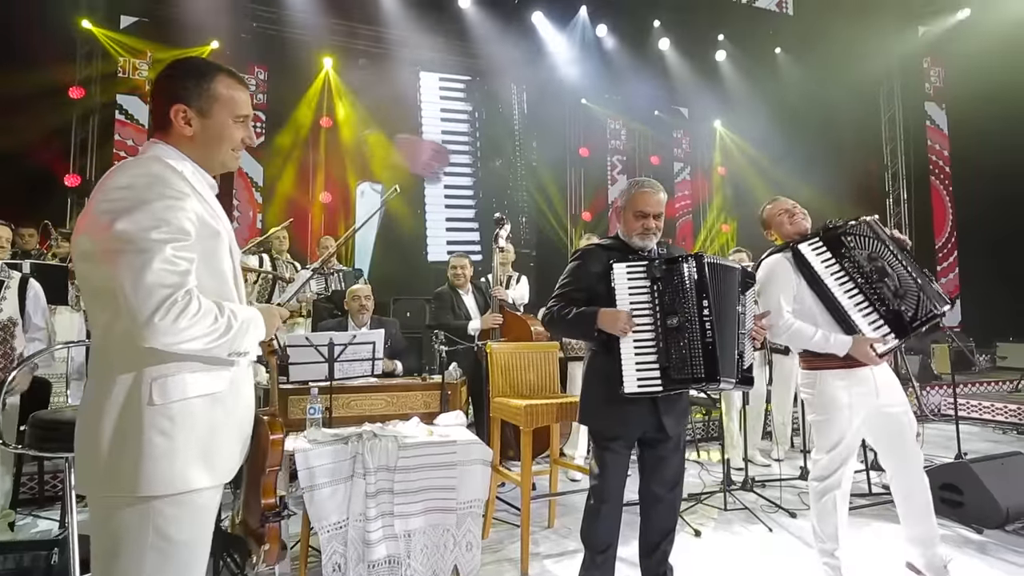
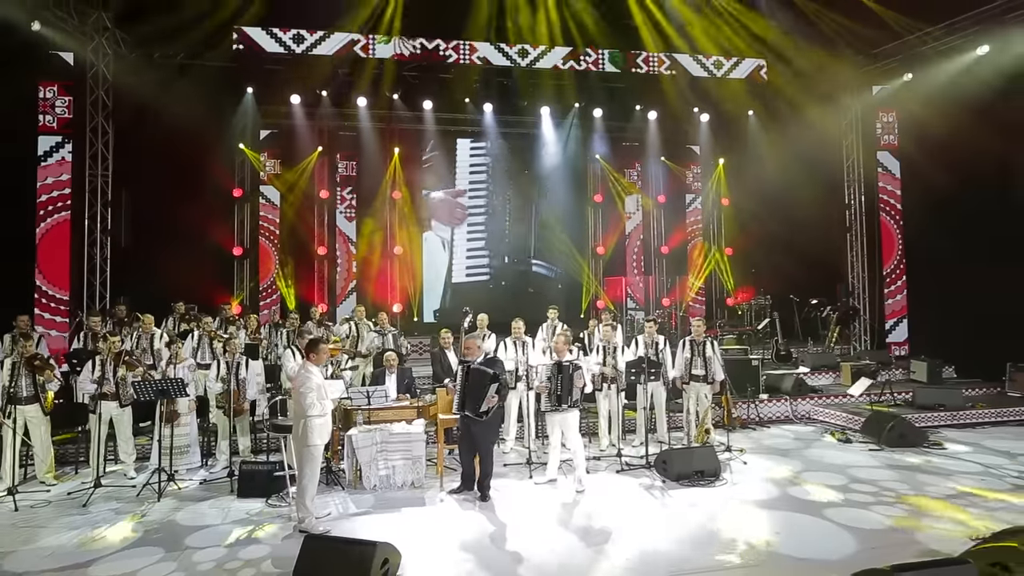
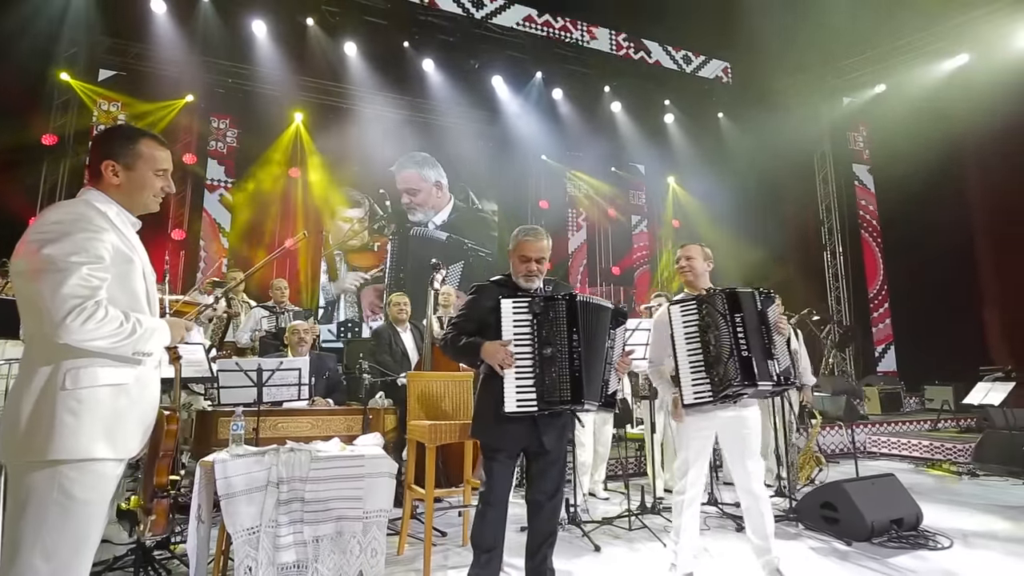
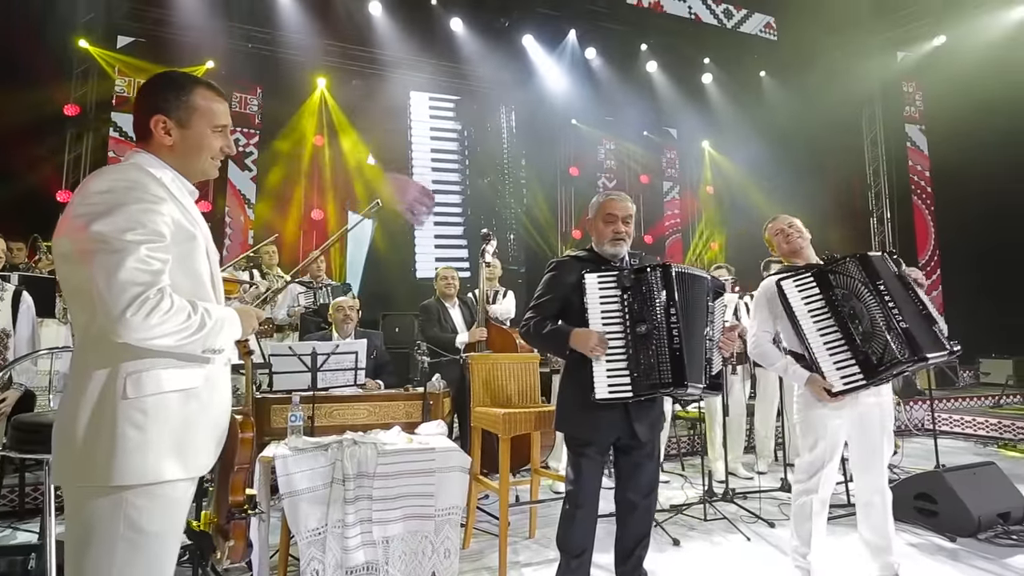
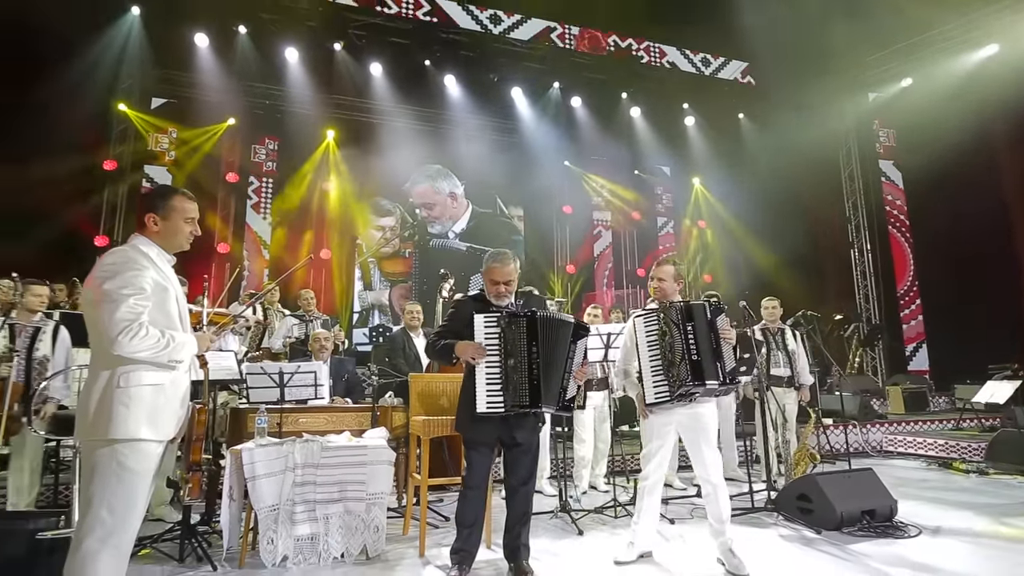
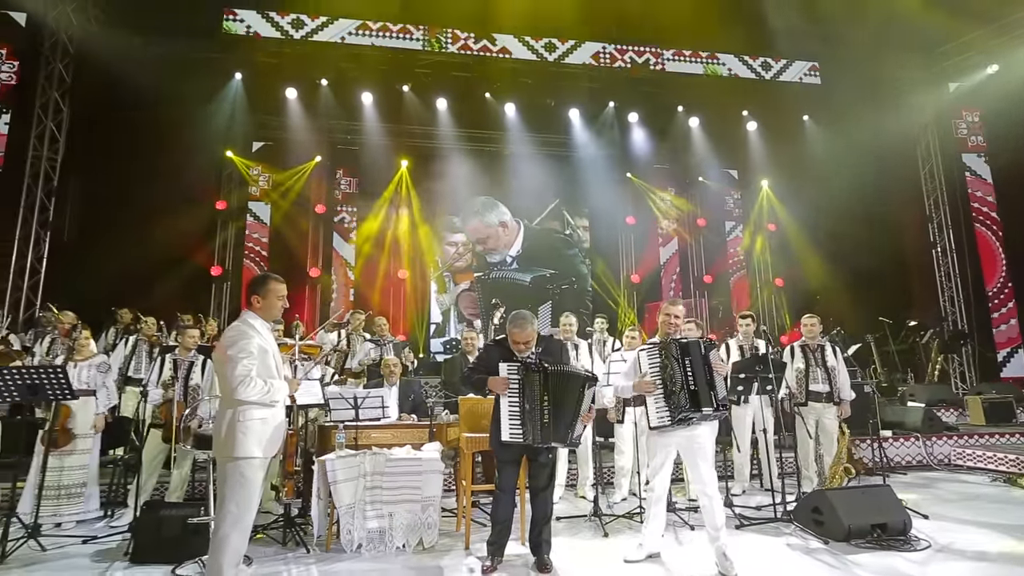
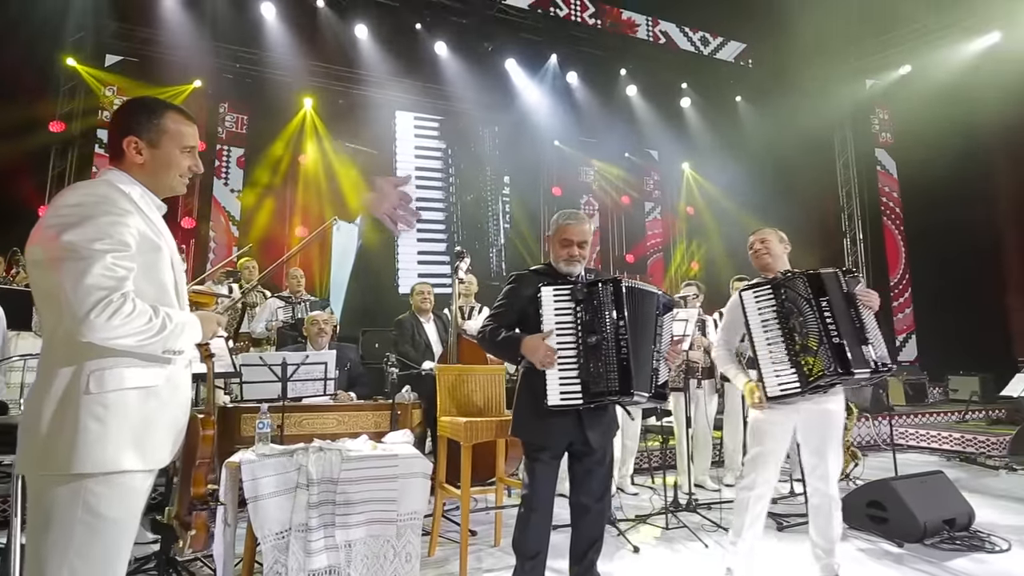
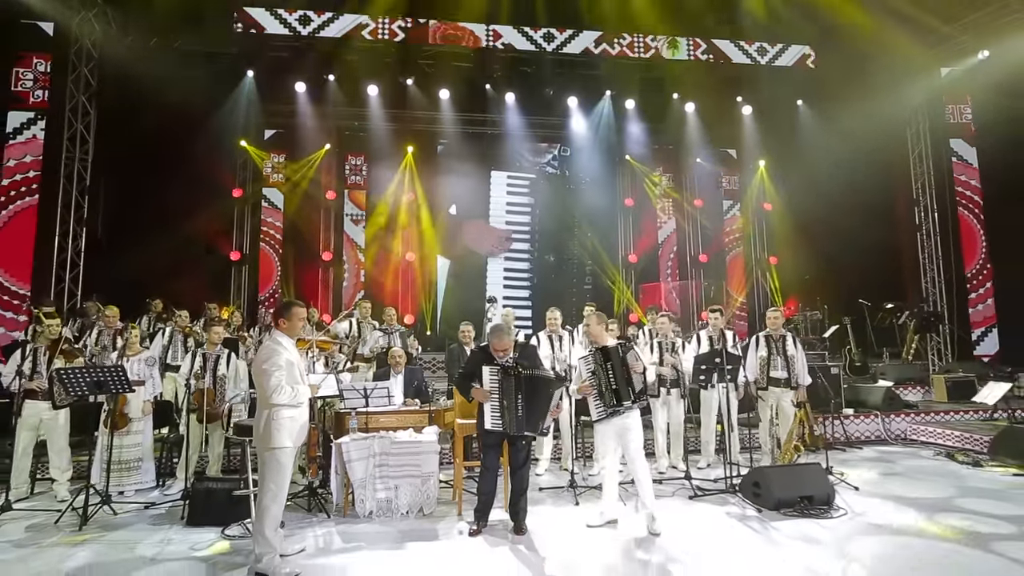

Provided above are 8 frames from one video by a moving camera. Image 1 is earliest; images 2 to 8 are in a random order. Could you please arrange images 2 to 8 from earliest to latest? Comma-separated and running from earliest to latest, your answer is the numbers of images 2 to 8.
4, 7, 3, 5, 6, 8, 2
